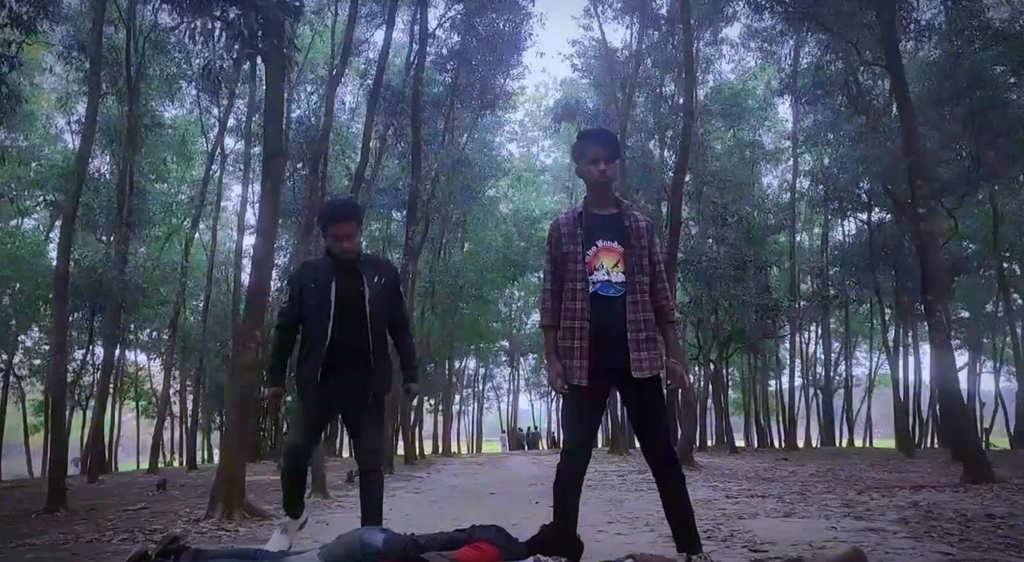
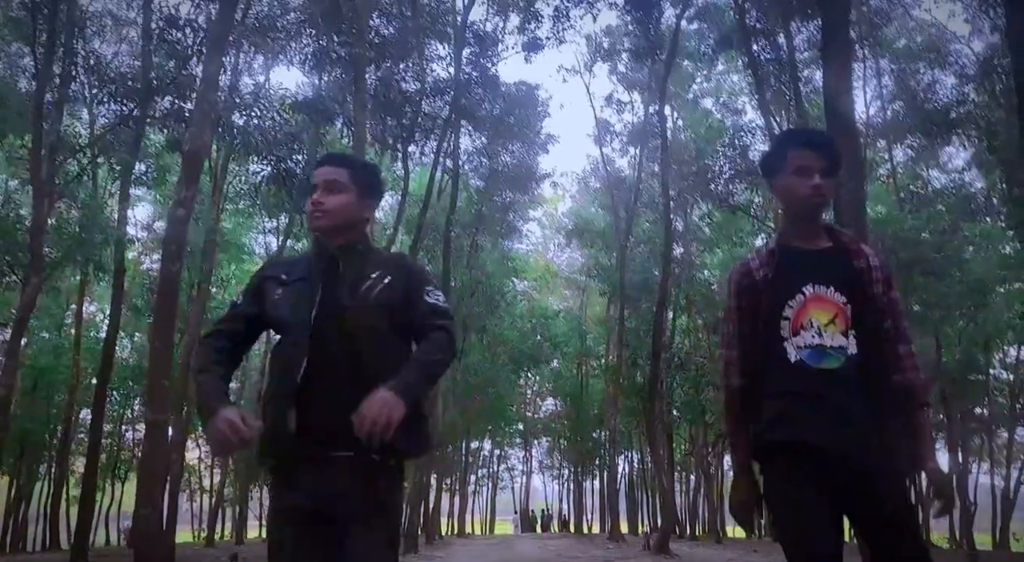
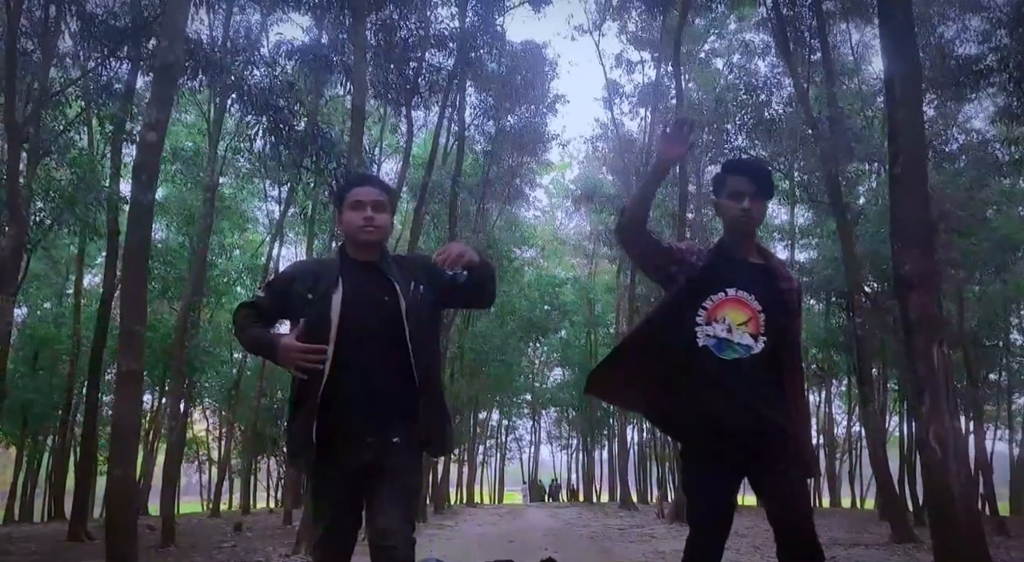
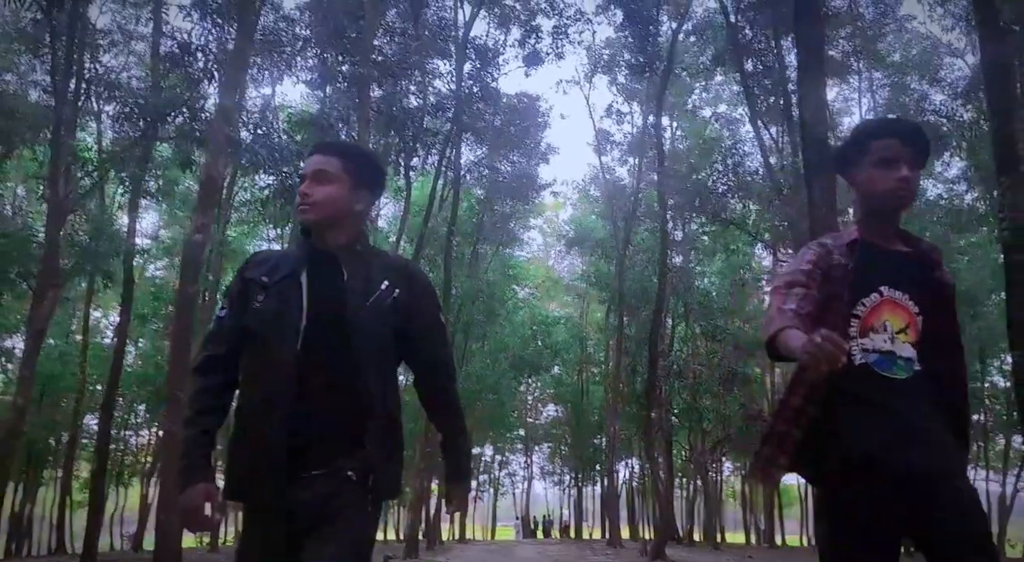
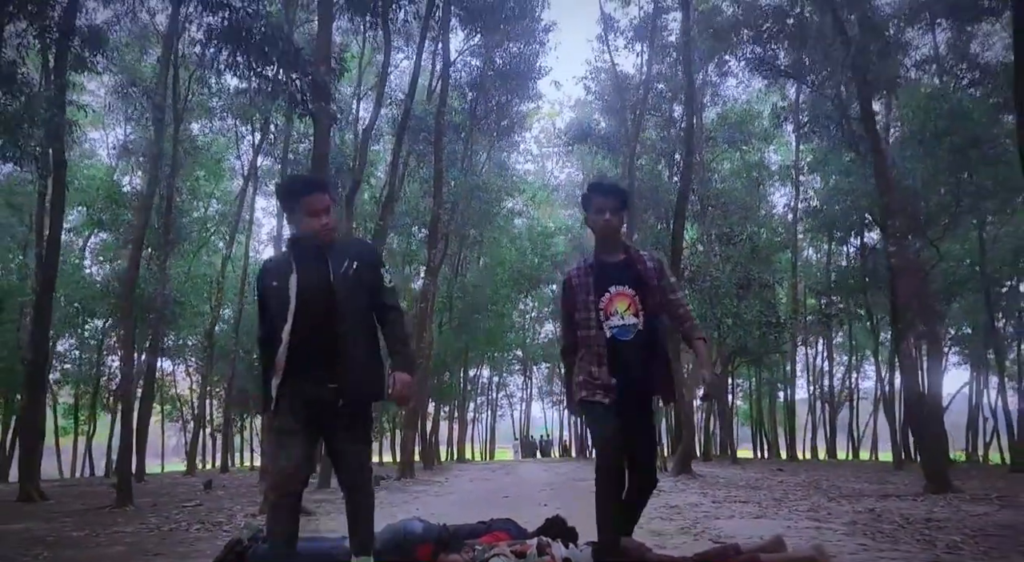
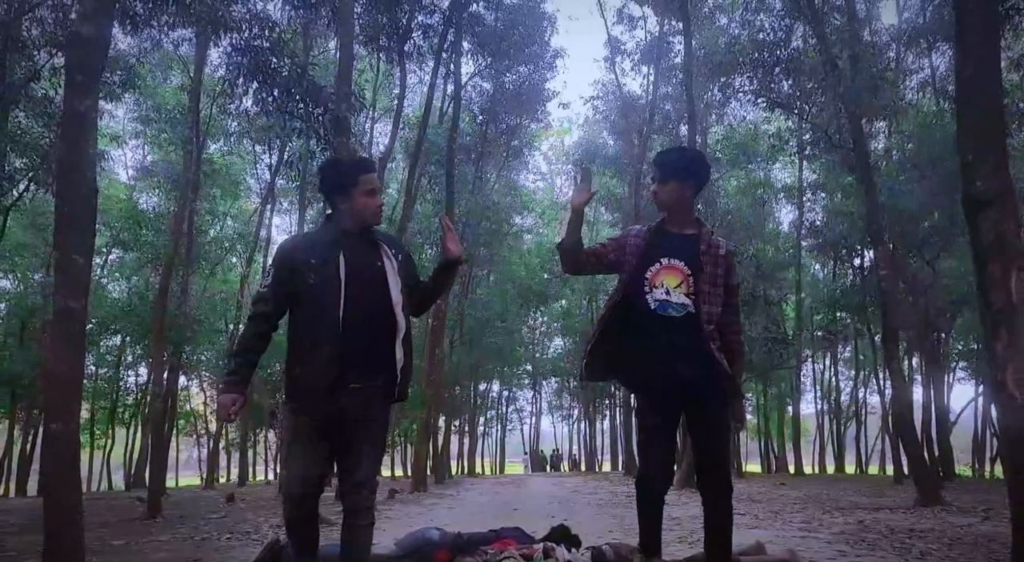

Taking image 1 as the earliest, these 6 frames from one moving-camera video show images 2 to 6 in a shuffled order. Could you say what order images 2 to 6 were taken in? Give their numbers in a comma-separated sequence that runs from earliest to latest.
5, 6, 3, 2, 4
